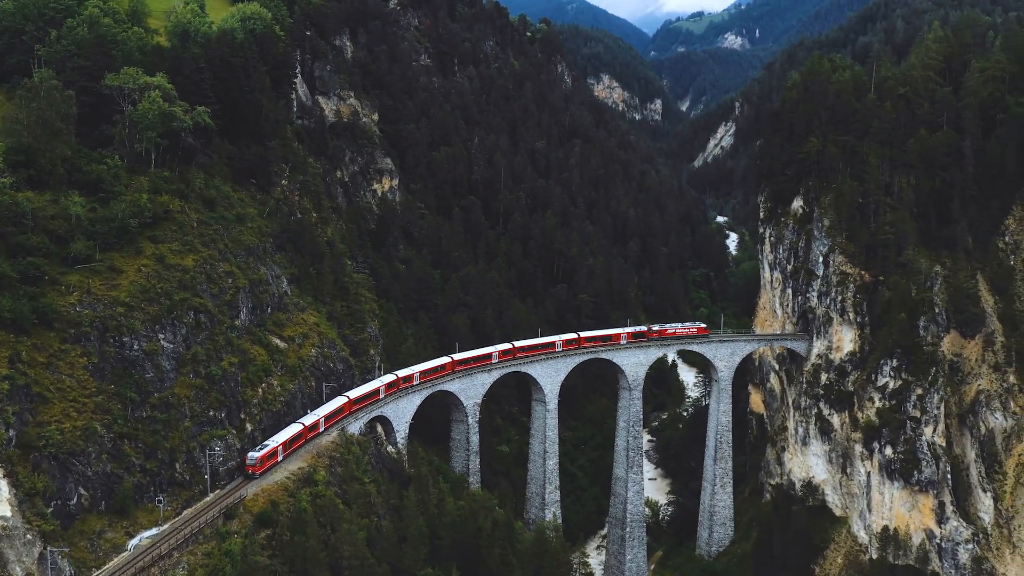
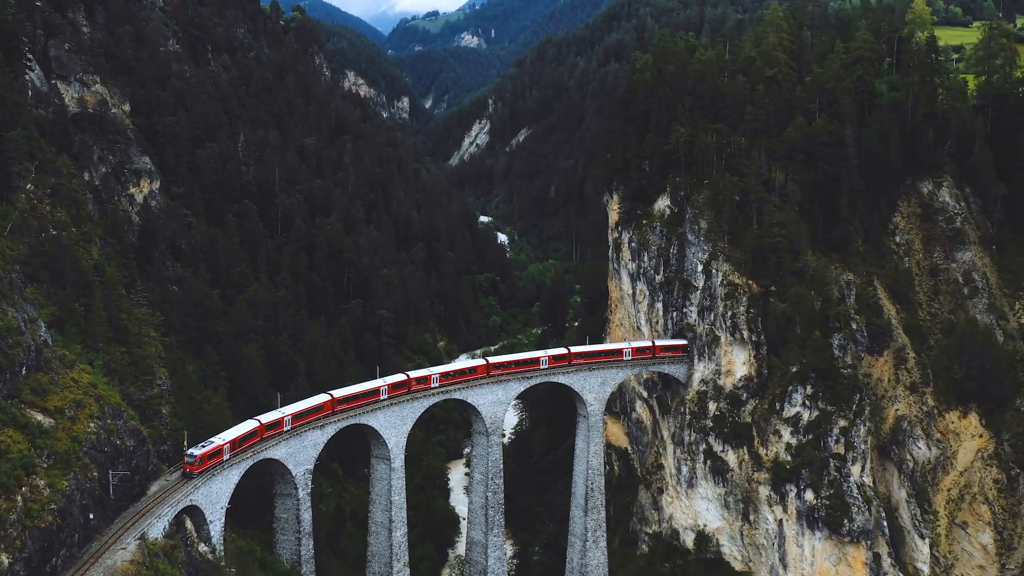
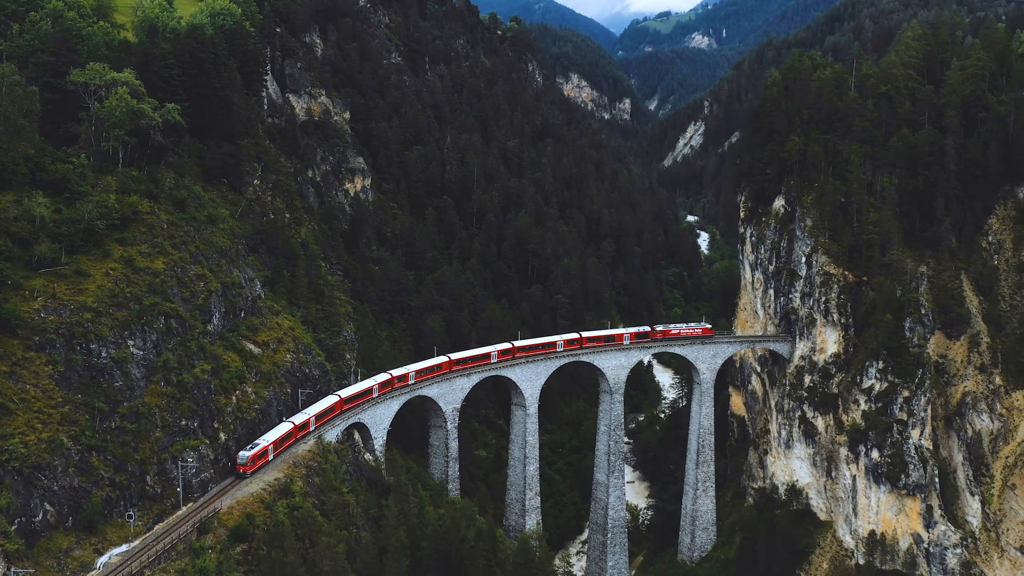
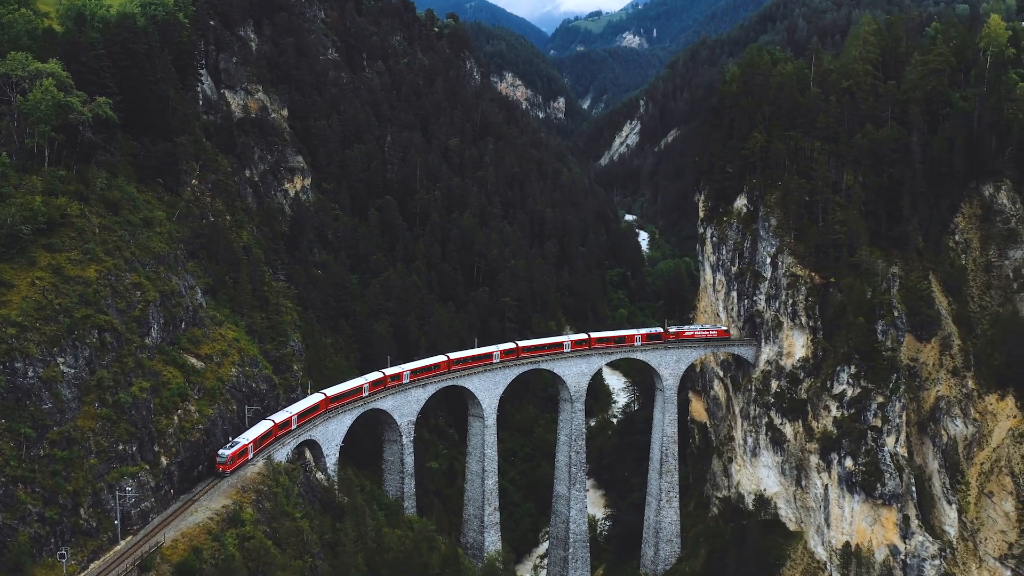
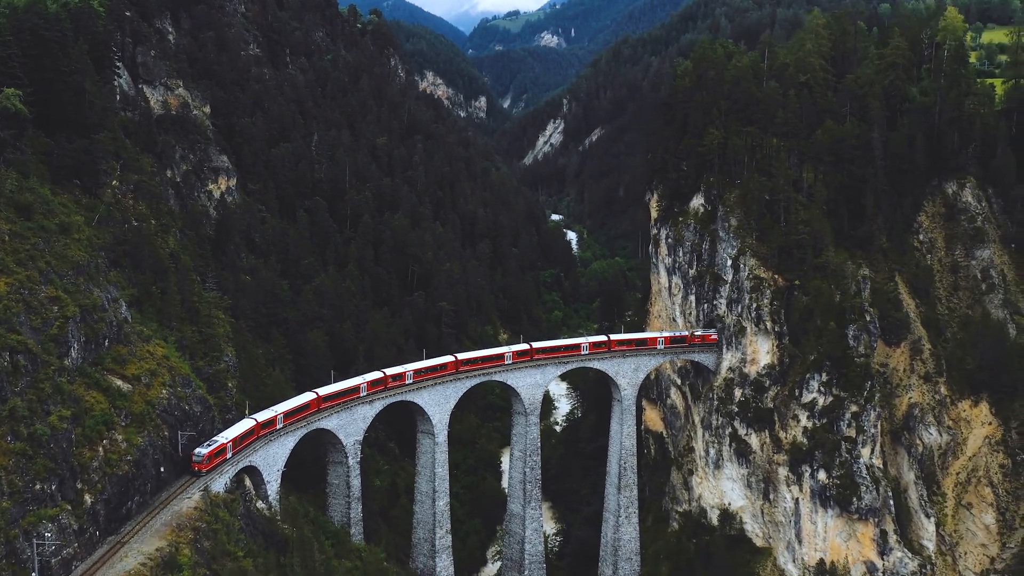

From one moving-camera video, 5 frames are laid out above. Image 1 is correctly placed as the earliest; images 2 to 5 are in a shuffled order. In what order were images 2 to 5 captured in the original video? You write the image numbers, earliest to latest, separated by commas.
3, 4, 5, 2
